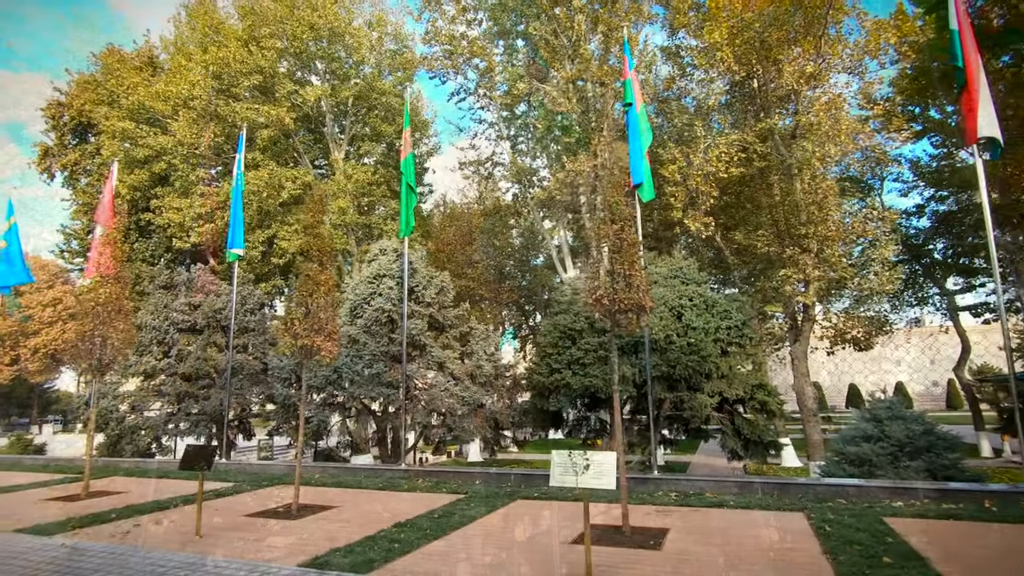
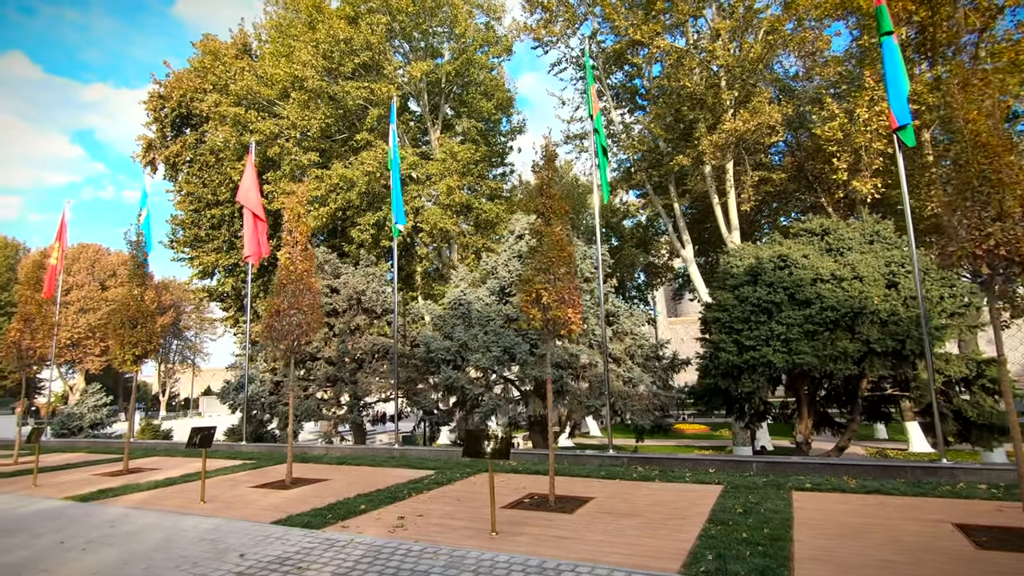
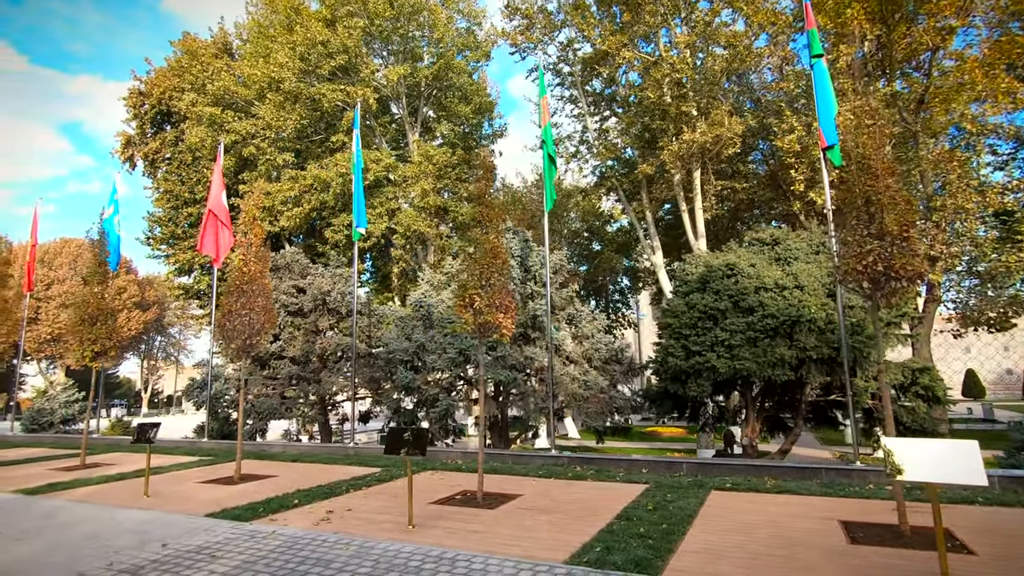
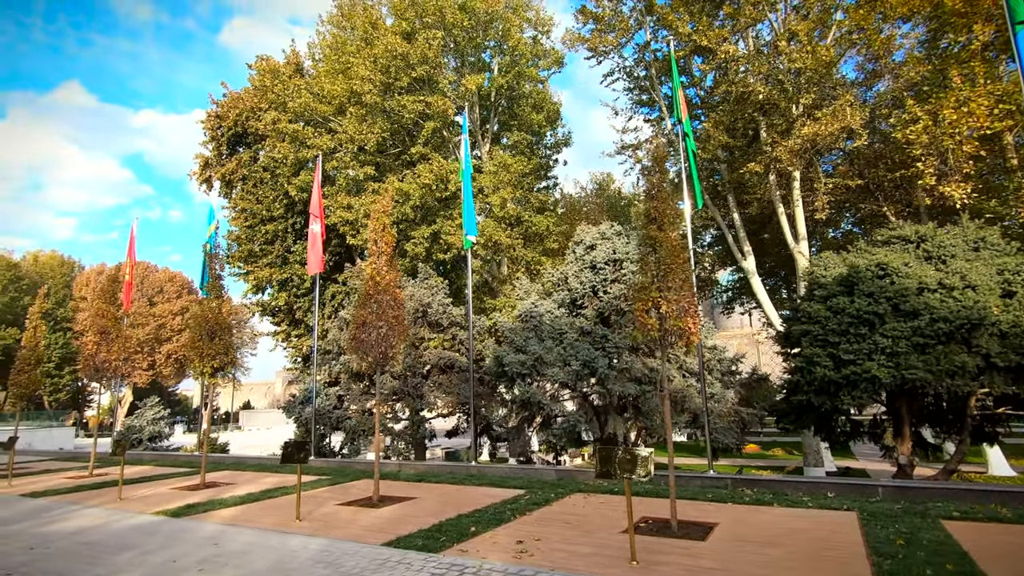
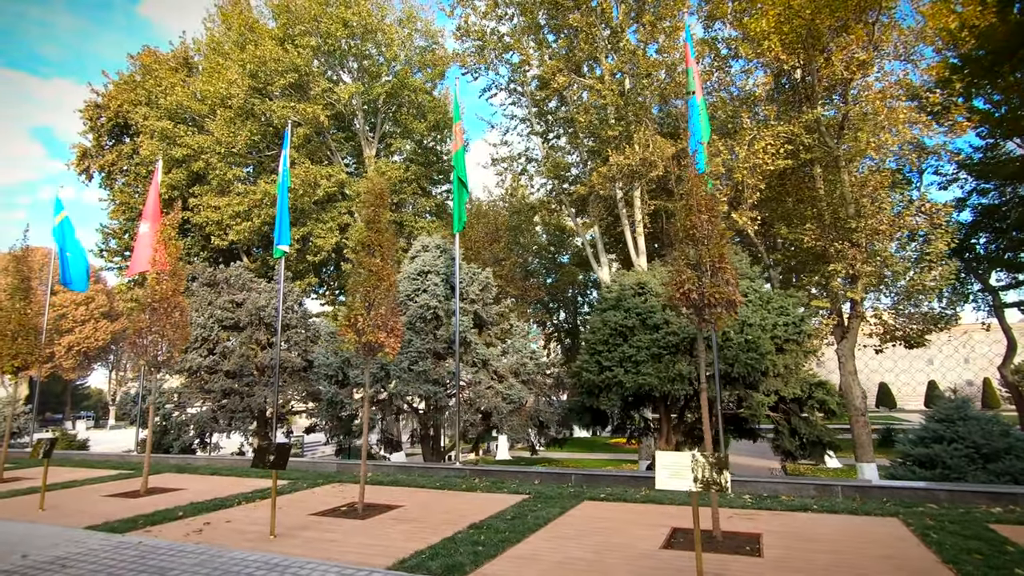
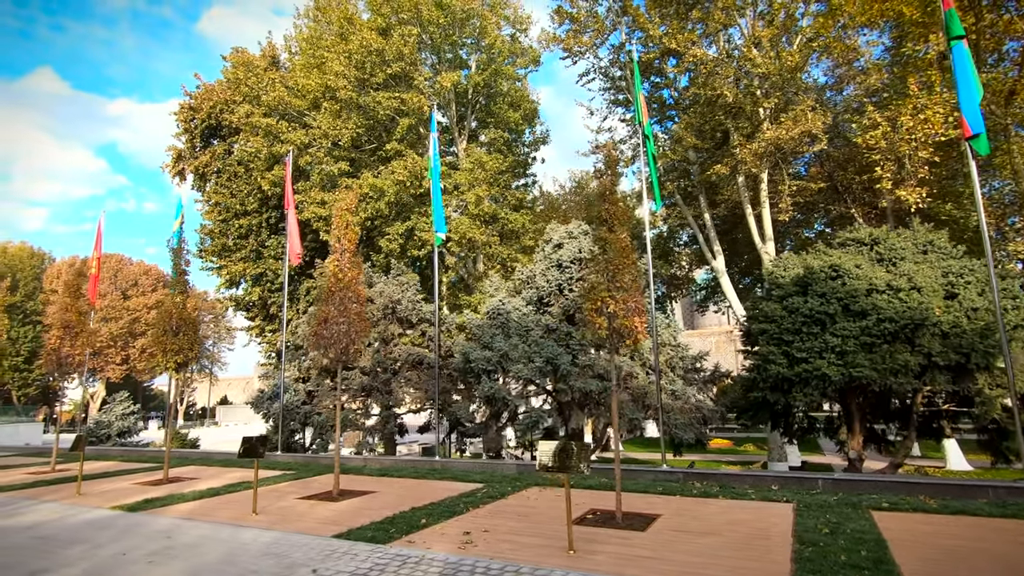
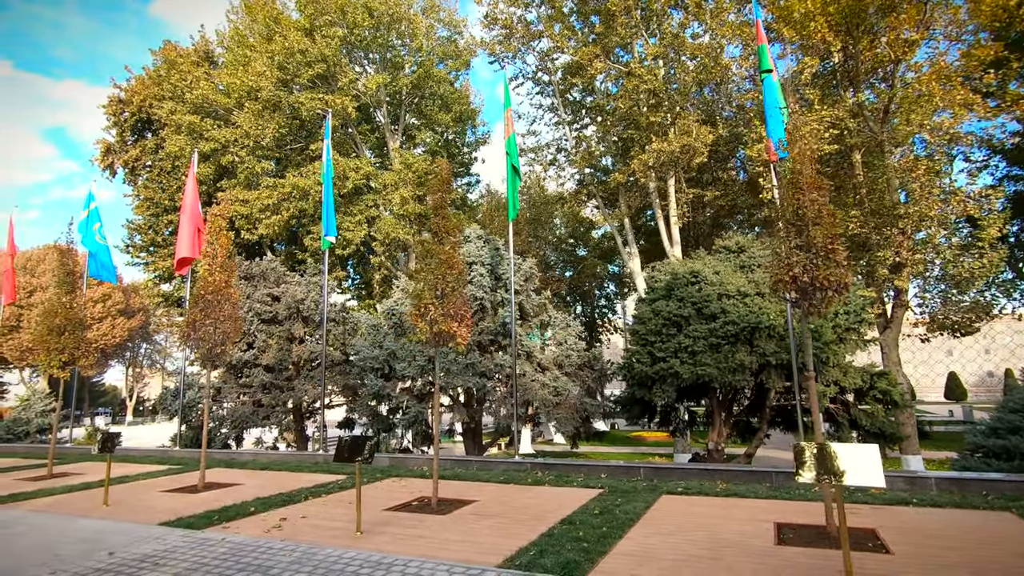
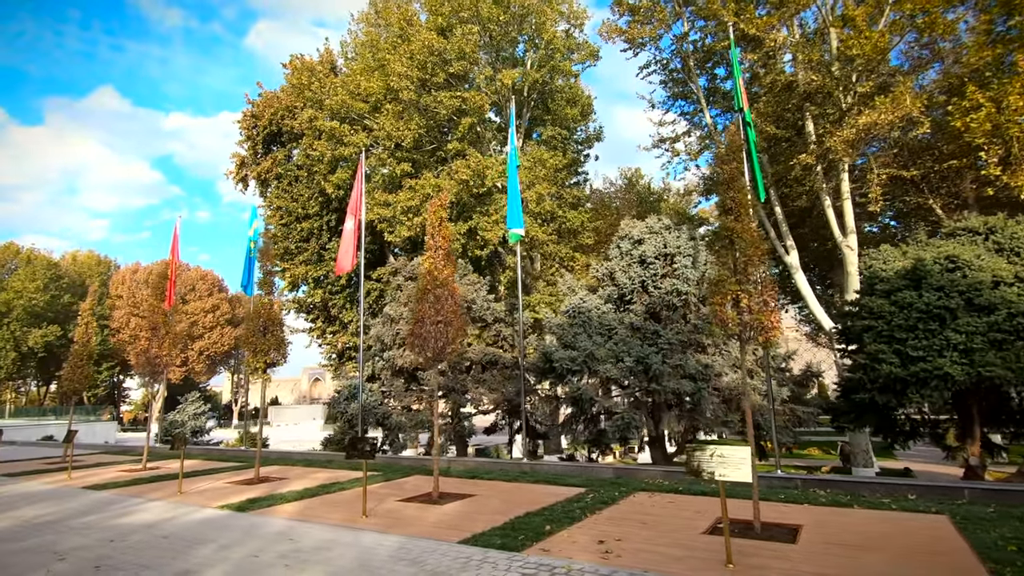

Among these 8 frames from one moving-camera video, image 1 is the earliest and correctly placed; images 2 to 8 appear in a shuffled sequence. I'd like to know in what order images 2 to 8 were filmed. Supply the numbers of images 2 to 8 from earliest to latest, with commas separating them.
5, 7, 3, 2, 6, 4, 8
